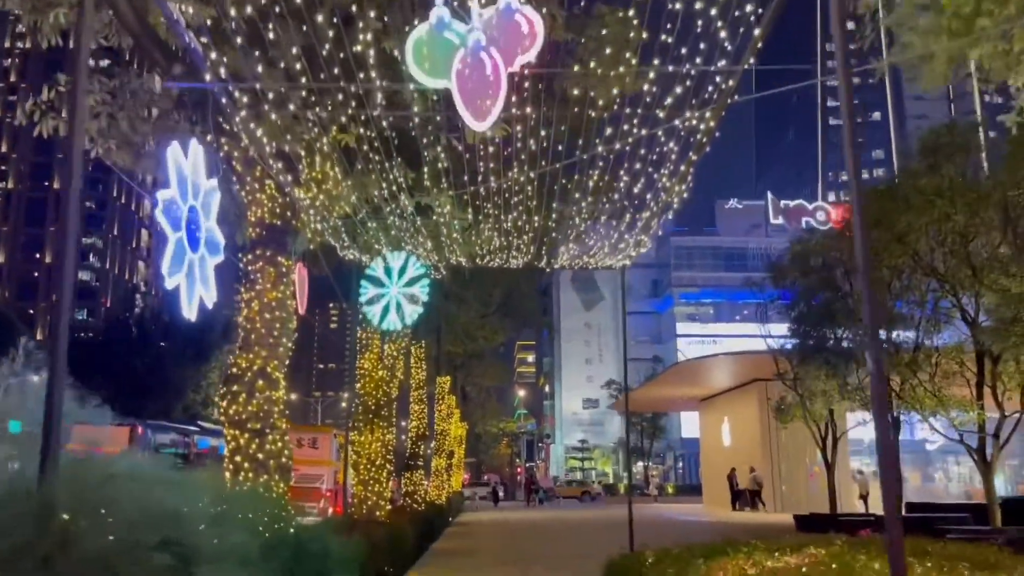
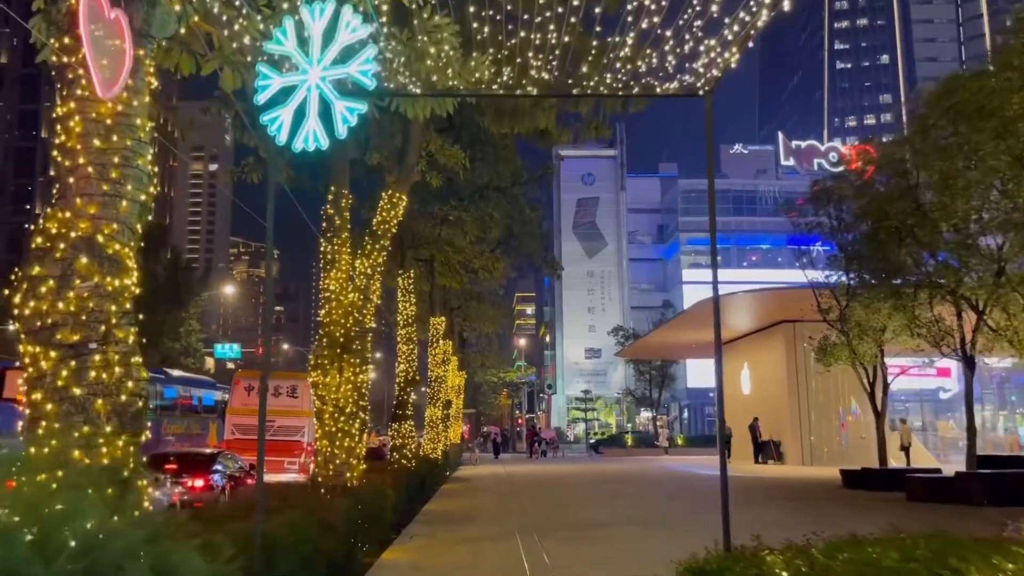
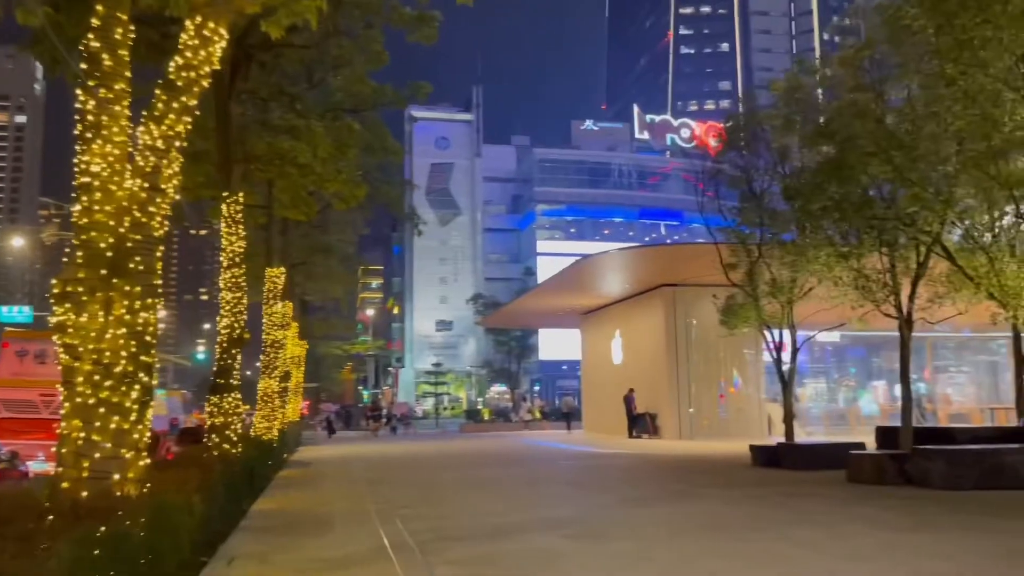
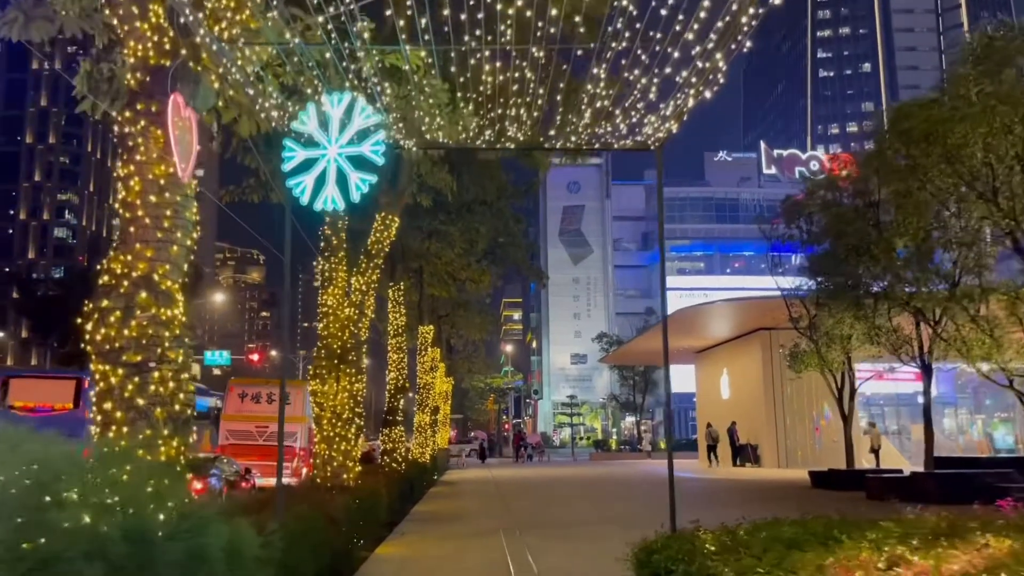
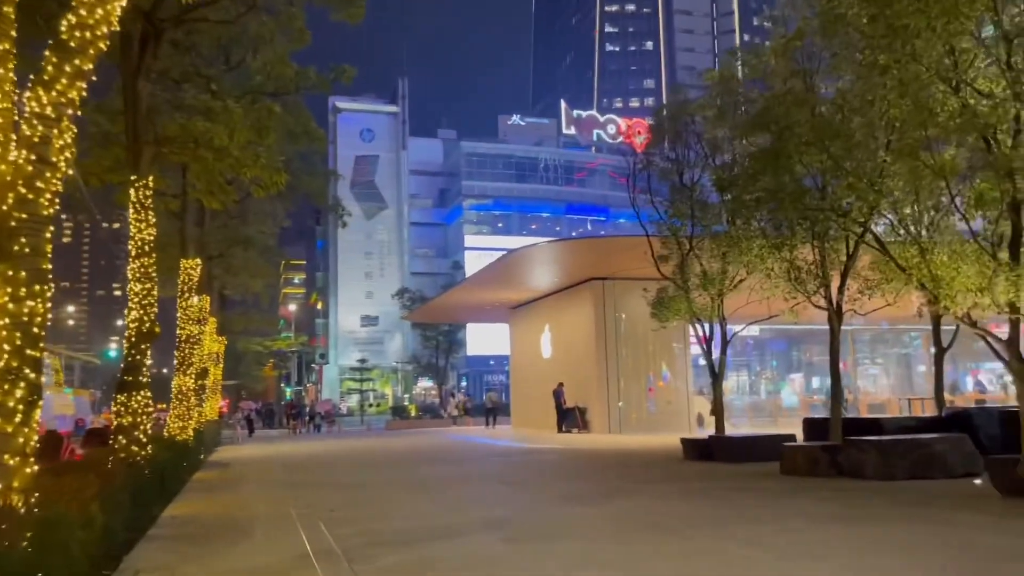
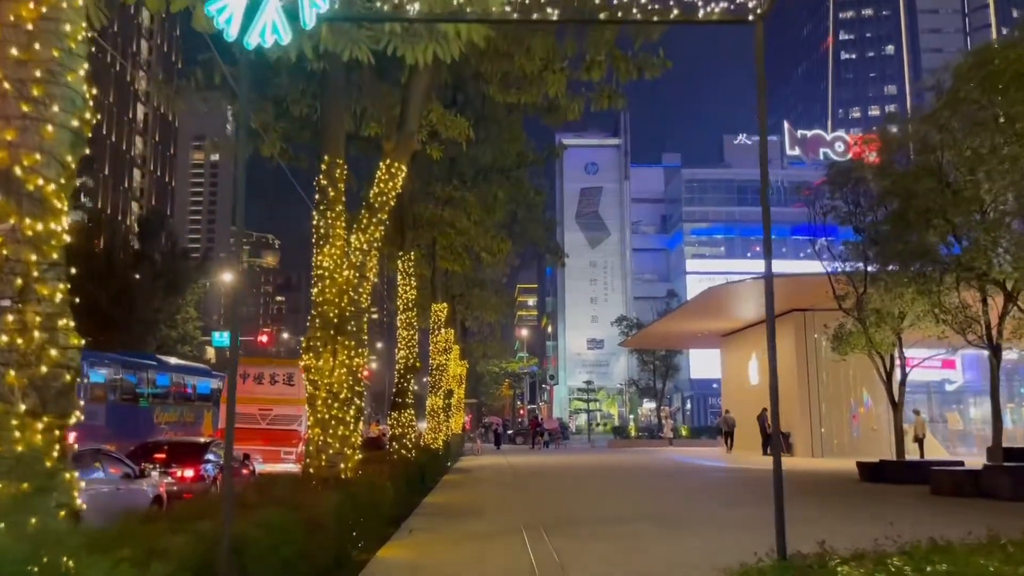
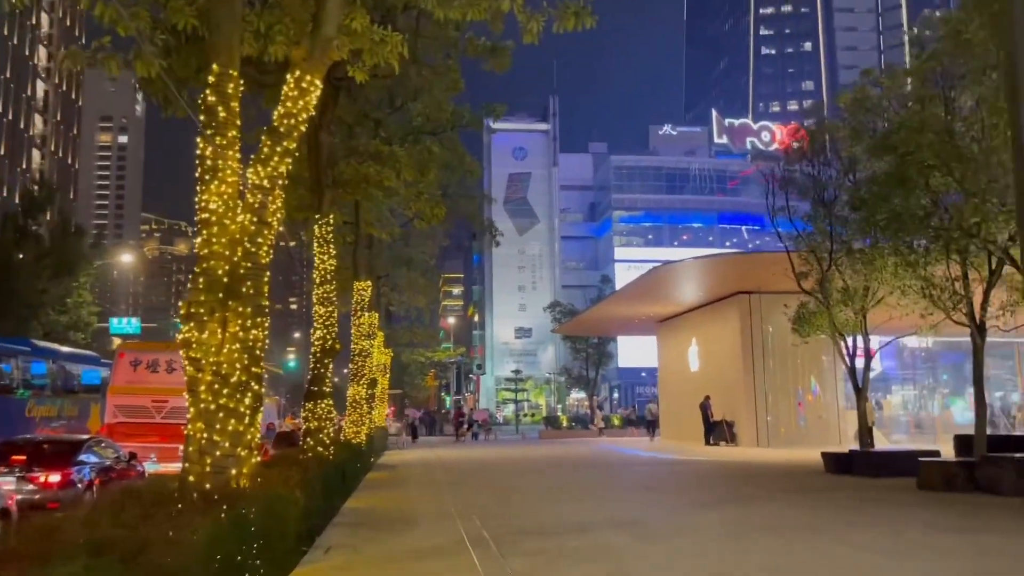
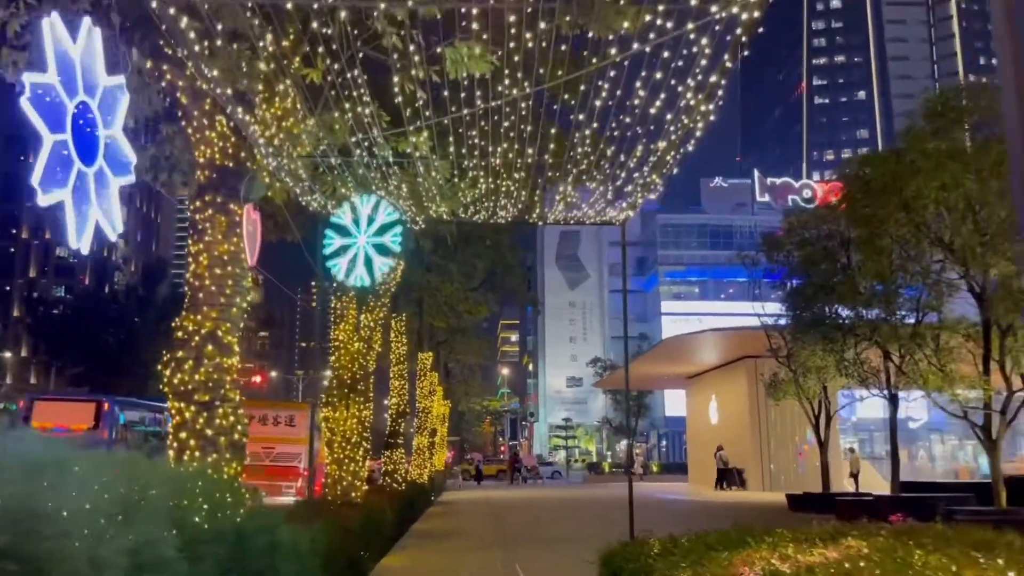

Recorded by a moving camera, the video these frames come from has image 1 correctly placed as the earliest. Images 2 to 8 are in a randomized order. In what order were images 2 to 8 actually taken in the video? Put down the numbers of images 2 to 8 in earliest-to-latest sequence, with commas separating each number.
8, 4, 2, 6, 7, 3, 5
